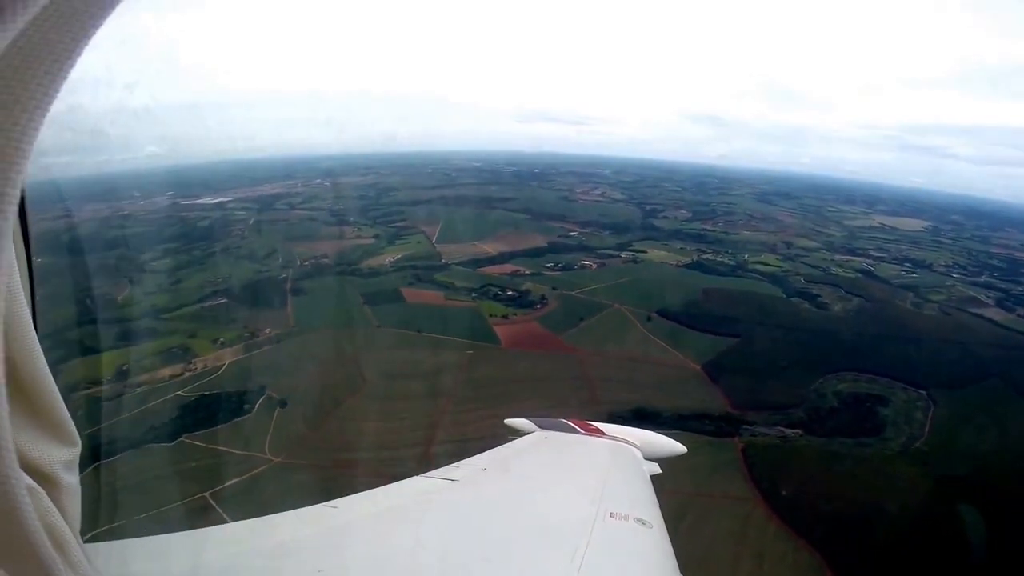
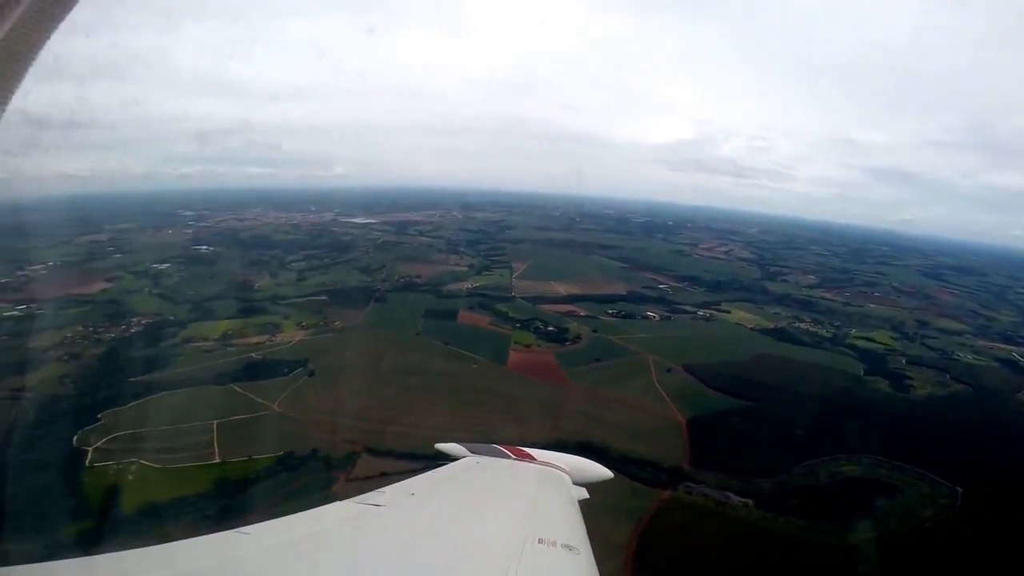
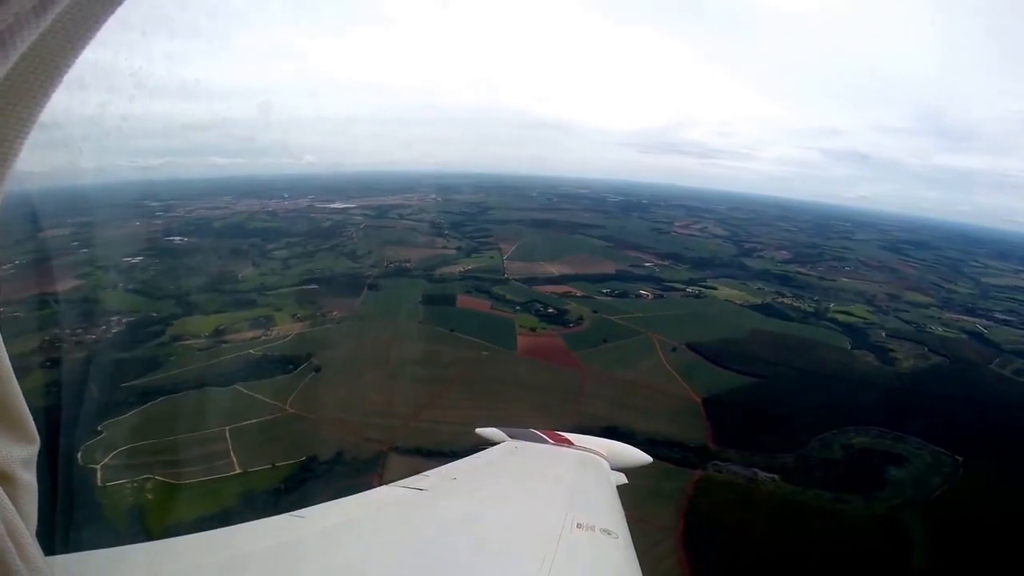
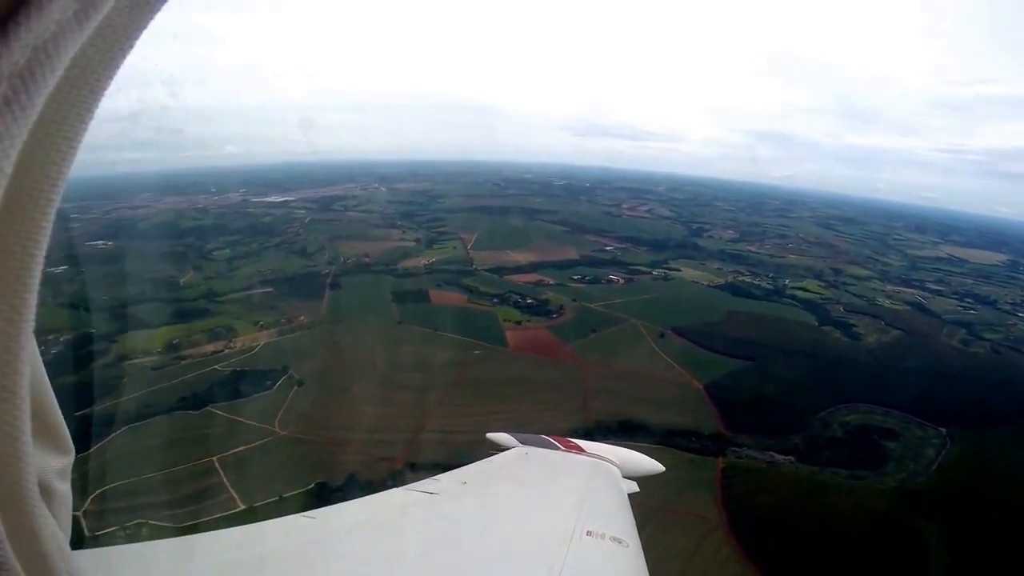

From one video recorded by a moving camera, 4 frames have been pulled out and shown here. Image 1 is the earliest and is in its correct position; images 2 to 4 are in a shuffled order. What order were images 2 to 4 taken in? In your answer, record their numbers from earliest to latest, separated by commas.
4, 3, 2
